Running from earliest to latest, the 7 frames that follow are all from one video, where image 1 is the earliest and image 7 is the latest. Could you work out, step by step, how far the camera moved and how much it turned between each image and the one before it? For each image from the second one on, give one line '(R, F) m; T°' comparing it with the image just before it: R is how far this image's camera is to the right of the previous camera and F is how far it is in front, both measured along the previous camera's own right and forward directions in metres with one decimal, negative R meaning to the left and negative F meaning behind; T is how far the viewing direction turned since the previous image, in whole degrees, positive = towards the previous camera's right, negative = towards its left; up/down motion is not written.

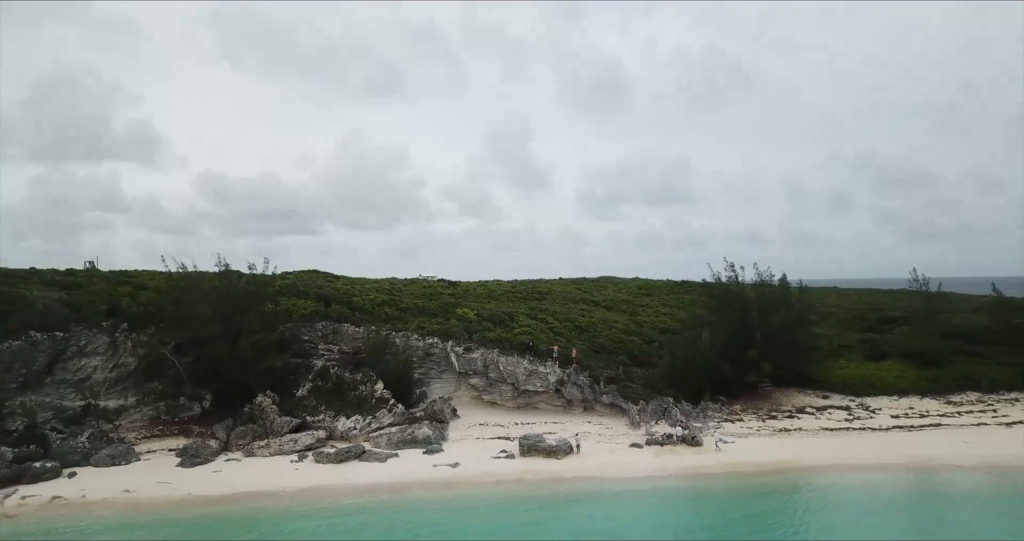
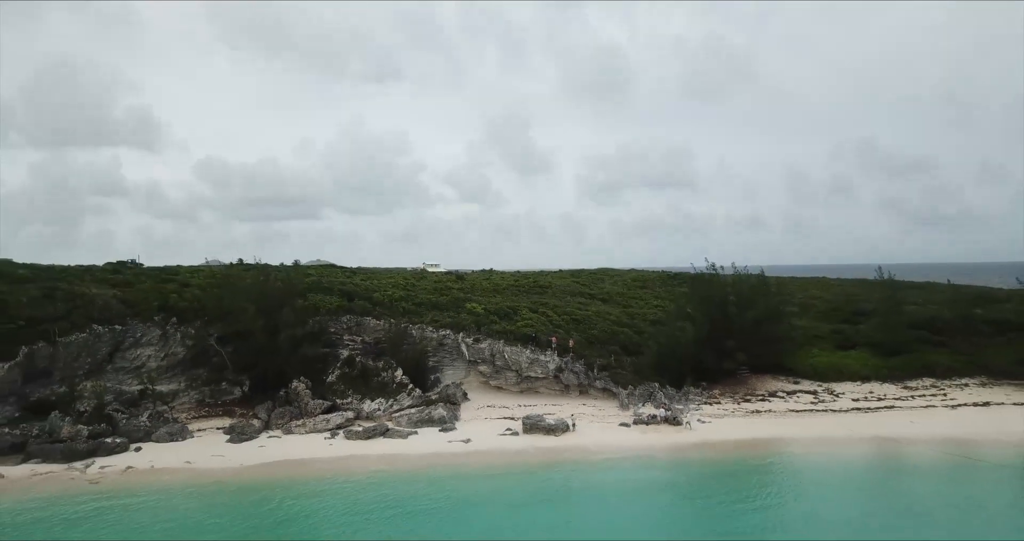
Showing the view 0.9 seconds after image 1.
(-0.1, -2.8) m; 0°
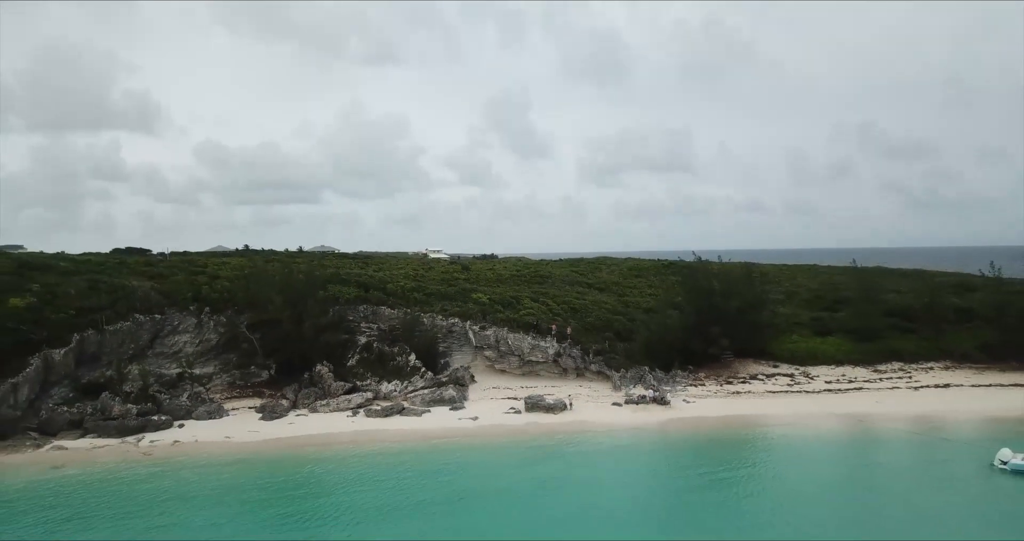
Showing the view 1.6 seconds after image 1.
(-0.1, -2.3) m; 0°
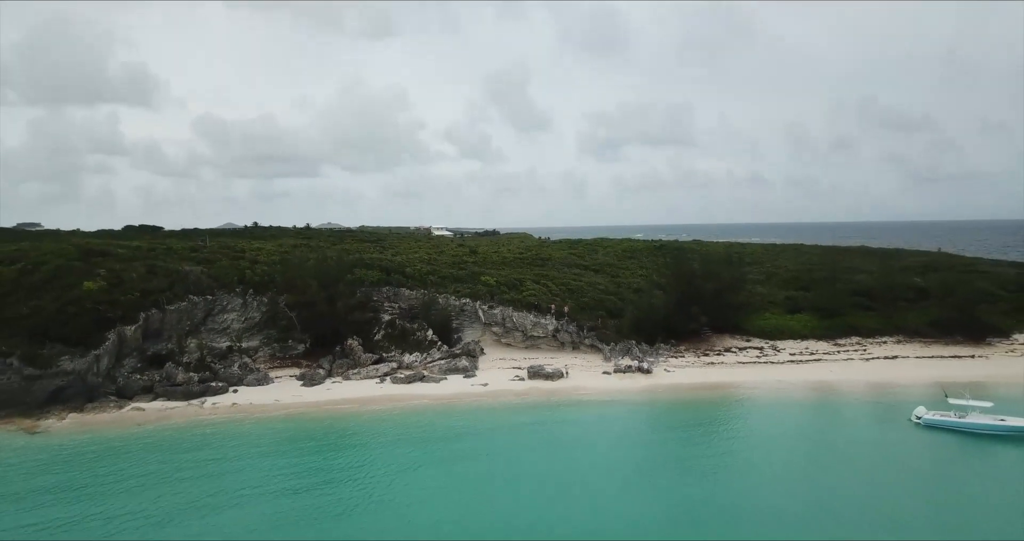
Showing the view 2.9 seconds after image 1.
(-0.2, -3.9) m; 0°
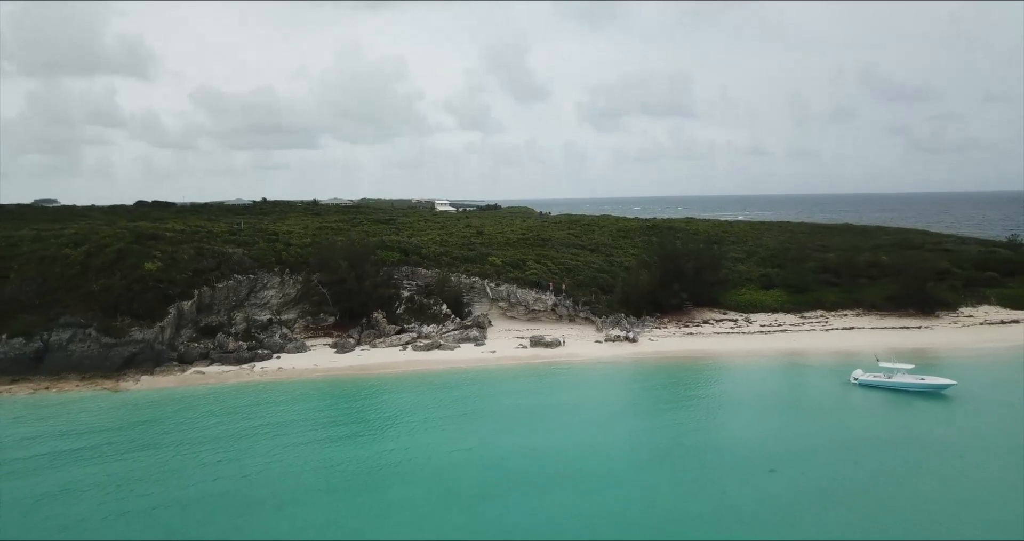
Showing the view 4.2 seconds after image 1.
(-0.2, -4.3) m; 0°
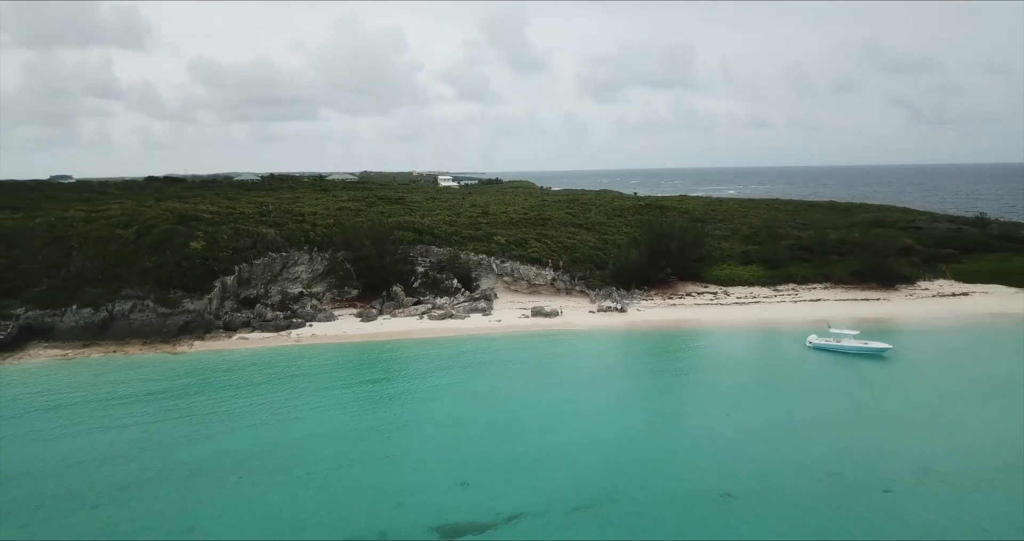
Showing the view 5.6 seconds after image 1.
(-0.2, -4.3) m; 0°
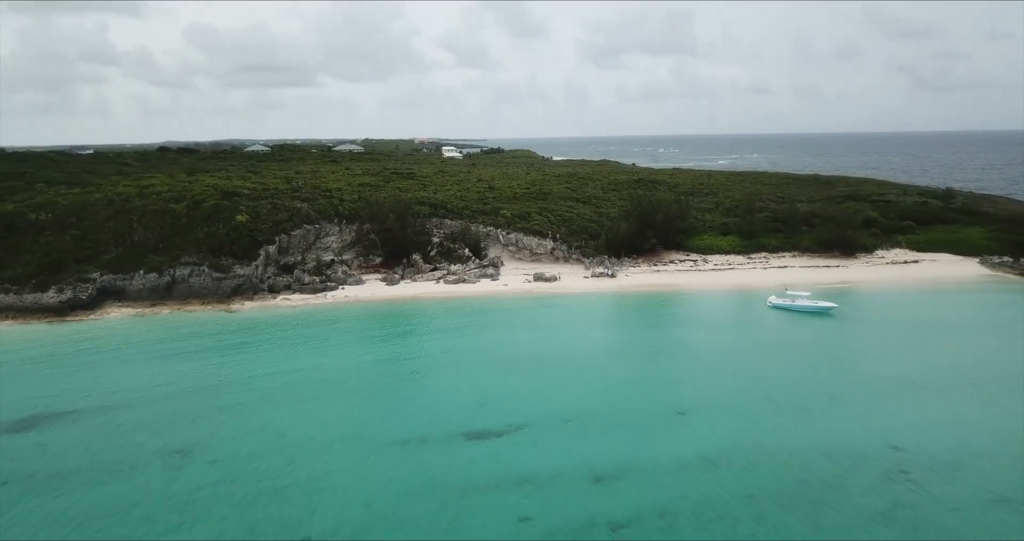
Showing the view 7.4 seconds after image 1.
(-0.3, -5.5) m; 0°
